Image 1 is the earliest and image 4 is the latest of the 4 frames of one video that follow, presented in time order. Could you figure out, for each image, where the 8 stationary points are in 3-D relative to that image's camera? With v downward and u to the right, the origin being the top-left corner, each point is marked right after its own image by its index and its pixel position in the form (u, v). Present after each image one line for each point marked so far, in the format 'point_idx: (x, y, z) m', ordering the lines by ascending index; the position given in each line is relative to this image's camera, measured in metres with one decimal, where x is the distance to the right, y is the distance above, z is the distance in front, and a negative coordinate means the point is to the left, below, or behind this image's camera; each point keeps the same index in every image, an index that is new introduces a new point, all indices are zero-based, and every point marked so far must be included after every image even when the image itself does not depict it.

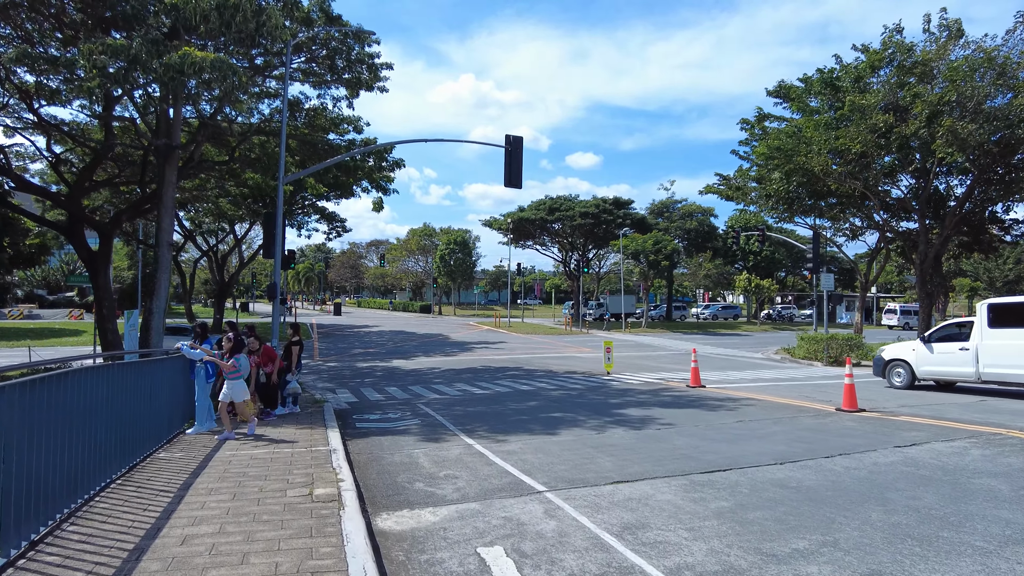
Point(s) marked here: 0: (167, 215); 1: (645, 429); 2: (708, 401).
0: (-8.7, +1.9, +15.6) m
1: (+2.0, -2.2, +9.4) m
2: (+3.8, -2.2, +12.2) m
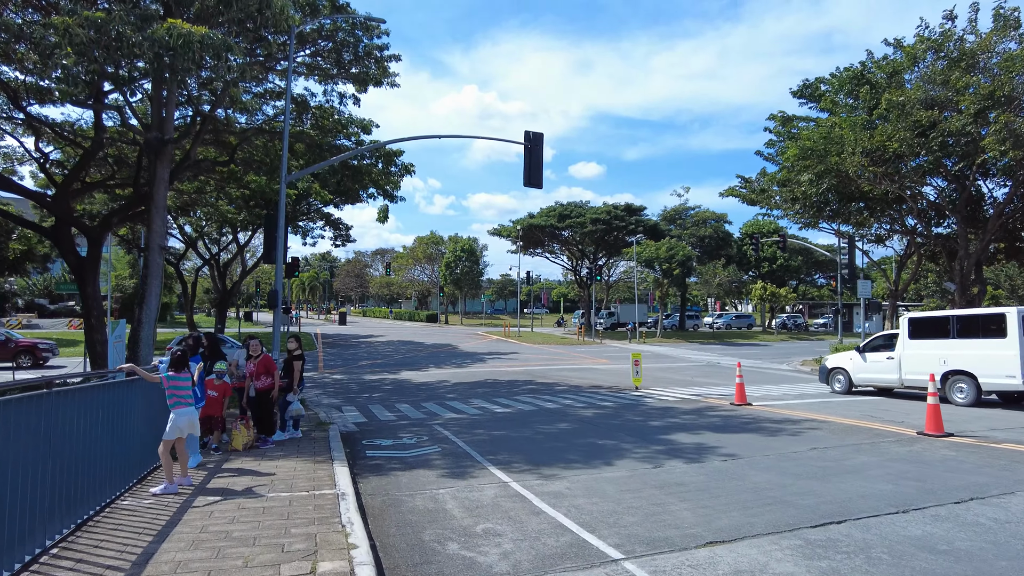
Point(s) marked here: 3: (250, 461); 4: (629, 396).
0: (-8.2, +1.7, +14.3) m
1: (+2.5, -2.2, +8.0) m
2: (+4.3, -2.3, +10.8) m
3: (-3.2, -2.1, +7.5) m
4: (+2.8, -2.6, +14.8) m
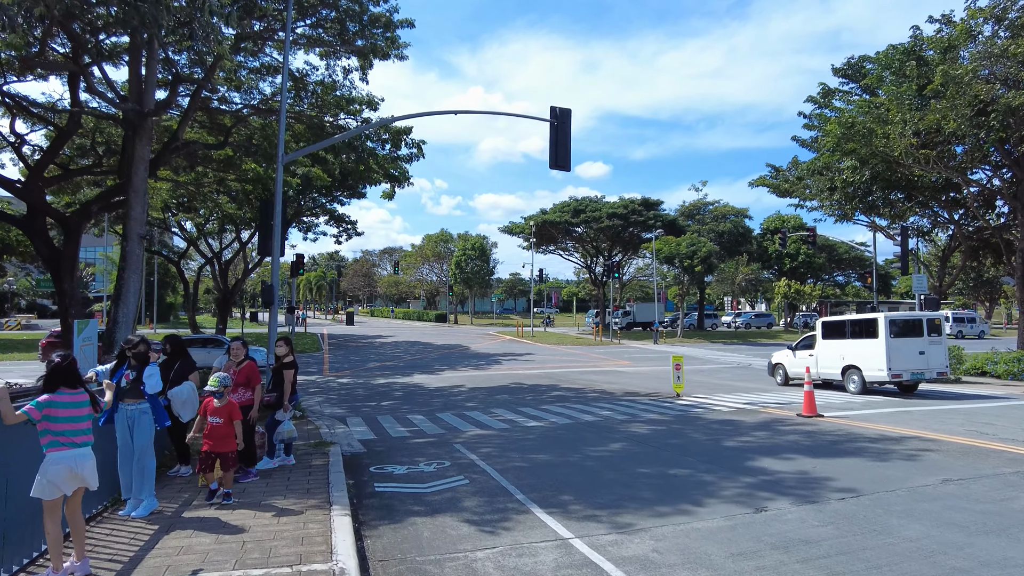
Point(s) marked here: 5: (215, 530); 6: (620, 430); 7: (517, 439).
0: (-7.6, +1.8, +12.5) m
1: (+3.1, -2.1, +6.1) m
2: (+4.9, -2.2, +8.8) m
3: (-2.7, -2.0, +5.6) m
4: (+3.4, -2.5, +12.9) m
5: (-2.4, -1.9, +4.9) m
6: (+1.8, -2.3, +10.2) m
7: (+0.1, -2.3, +9.5) m
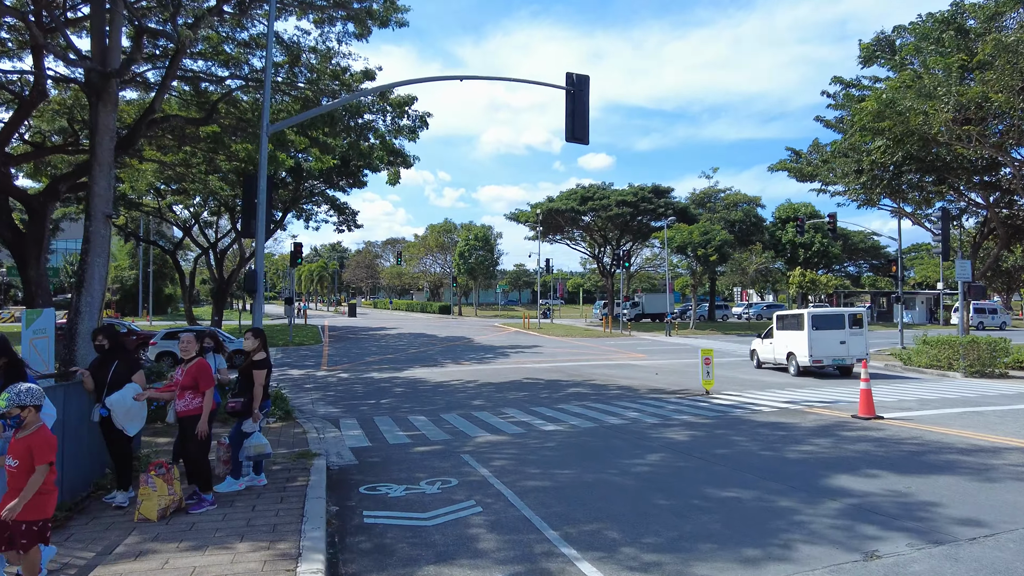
0: (-7.3, +2.0, +11.1) m
1: (+3.3, -1.9, +4.6) m
2: (+5.1, -2.0, +7.4) m
3: (-2.4, -1.8, +4.2) m
4: (+3.7, -2.2, +11.5) m
5: (-2.1, -1.7, +3.5) m
6: (+2.0, -2.1, +8.7) m
7: (+0.3, -2.1, +8.1) m
